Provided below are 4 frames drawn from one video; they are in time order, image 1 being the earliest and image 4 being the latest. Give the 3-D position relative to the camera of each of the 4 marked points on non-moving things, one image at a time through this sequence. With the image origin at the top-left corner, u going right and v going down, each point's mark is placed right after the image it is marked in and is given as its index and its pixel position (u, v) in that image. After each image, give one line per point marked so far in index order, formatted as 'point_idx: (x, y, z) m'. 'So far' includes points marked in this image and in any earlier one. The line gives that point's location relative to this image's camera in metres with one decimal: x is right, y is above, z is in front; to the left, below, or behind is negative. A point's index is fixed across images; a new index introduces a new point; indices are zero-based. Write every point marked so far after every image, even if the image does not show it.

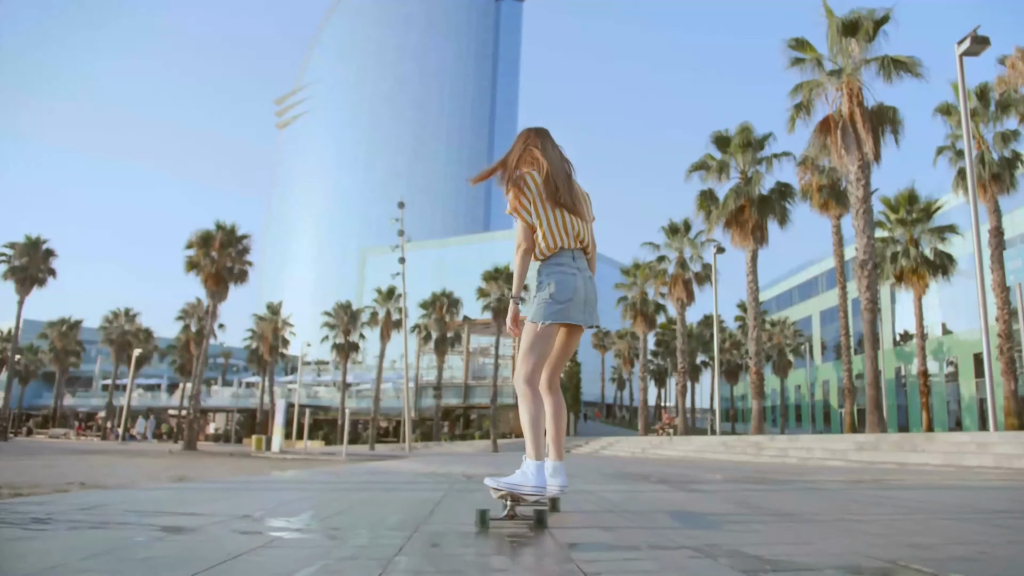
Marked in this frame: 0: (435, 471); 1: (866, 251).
0: (-1.1, -2.8, +10.9) m
1: (+7.5, +0.8, +14.8) m
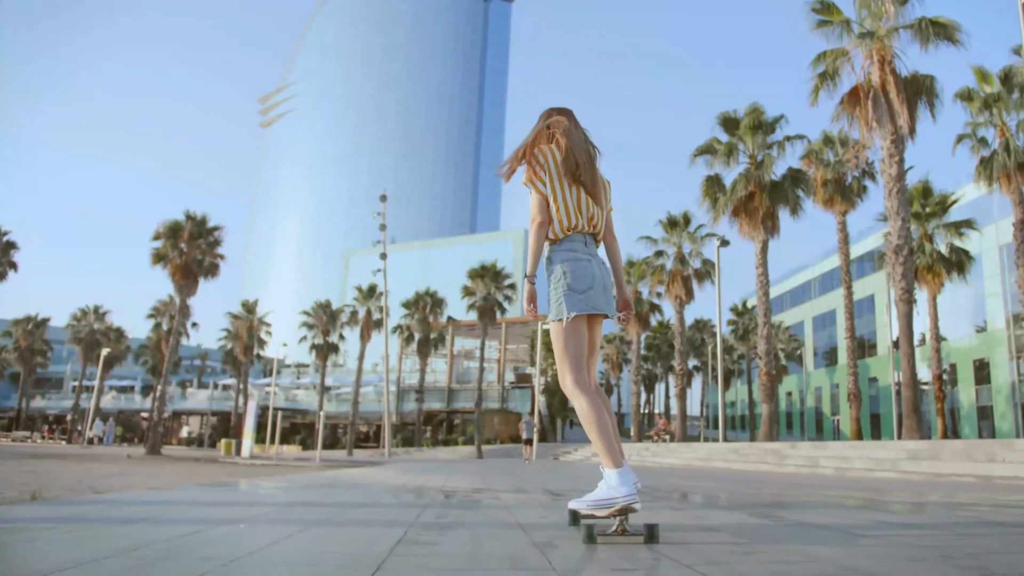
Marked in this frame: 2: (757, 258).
0: (-1.2, -2.5, +9.1) m
1: (+7.3, +1.0, +13.2) m
2: (+6.5, +0.8, +18.6) m
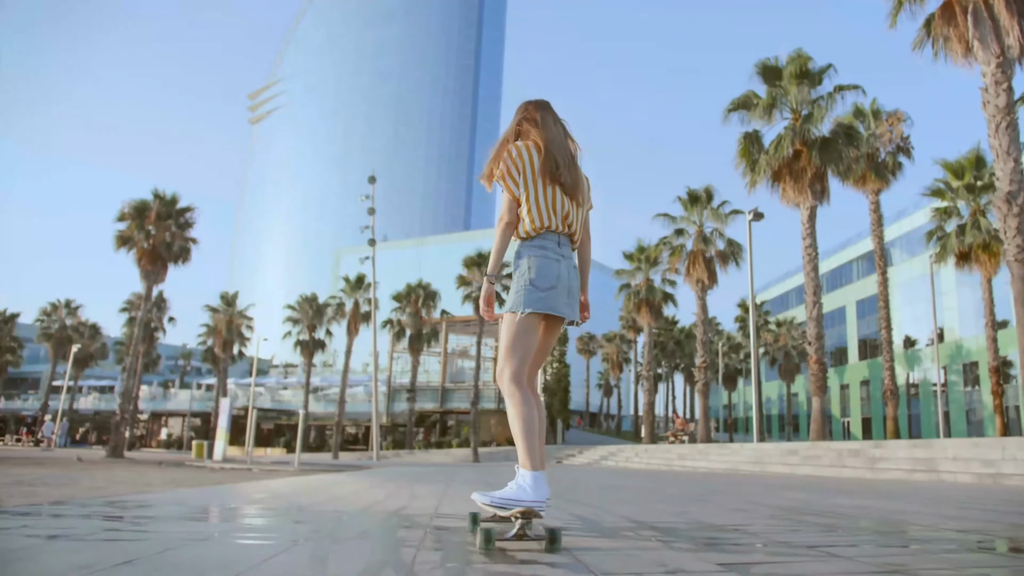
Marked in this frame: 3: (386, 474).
0: (-1.0, -1.8, +6.3) m
1: (+7.5, +1.6, +10.5) m
2: (+6.7, +1.4, +15.9) m
3: (-2.1, -3.1, +11.7) m
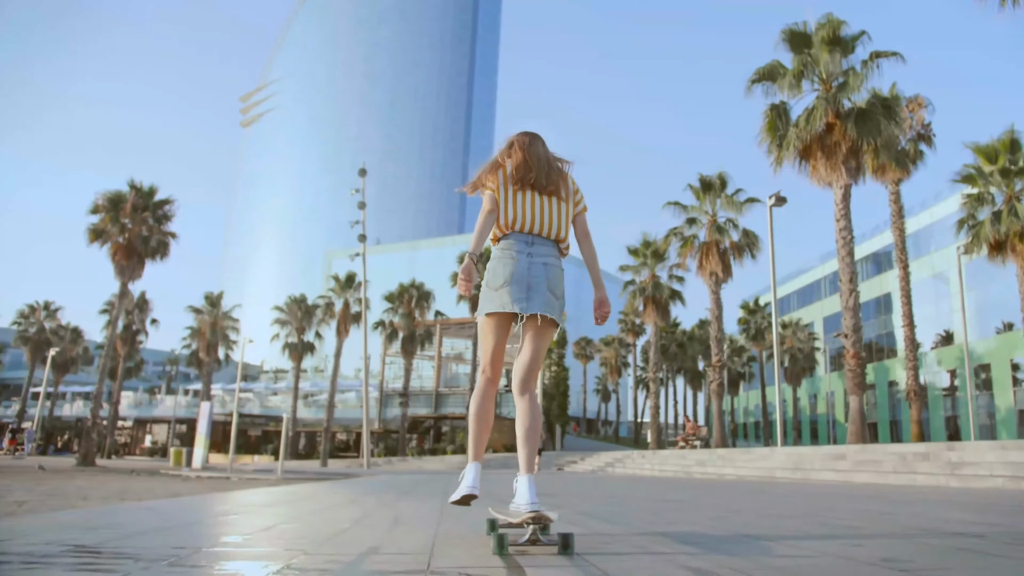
0: (-0.9, -1.5, +4.7) m
1: (+7.6, +1.9, +9.0) m
2: (+6.7, +1.7, +14.4) m
3: (-2.0, -2.8, +10.0) m
